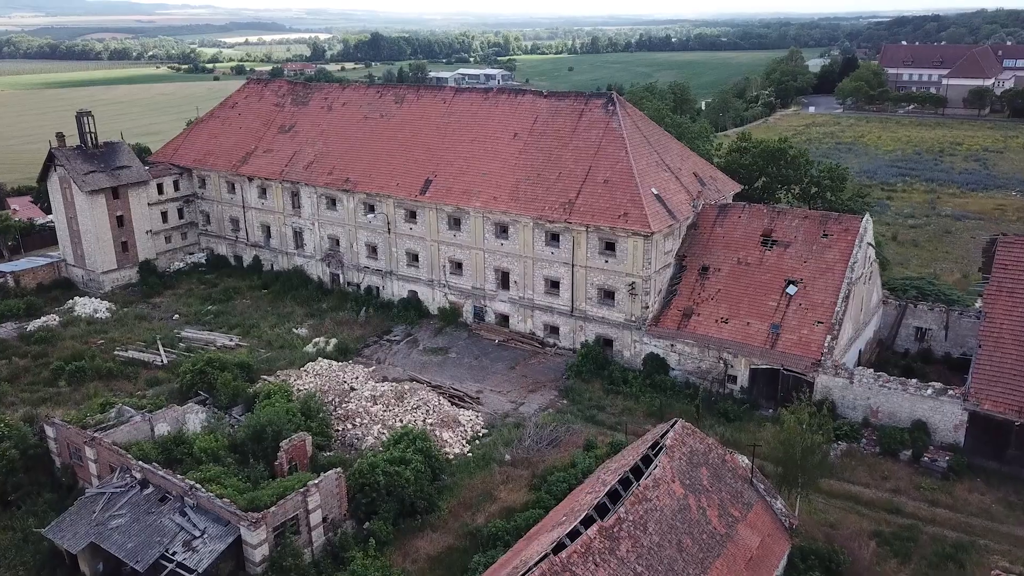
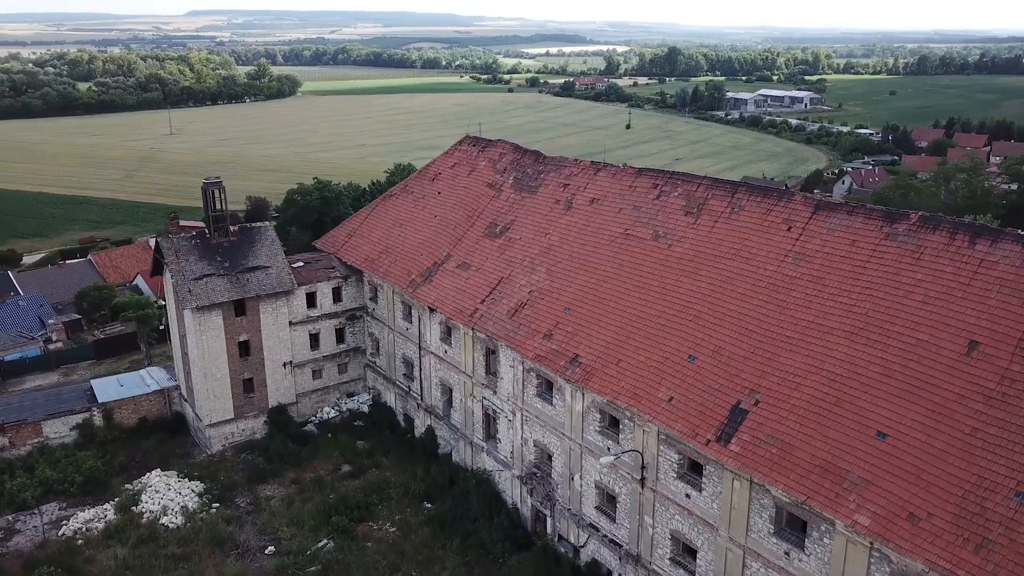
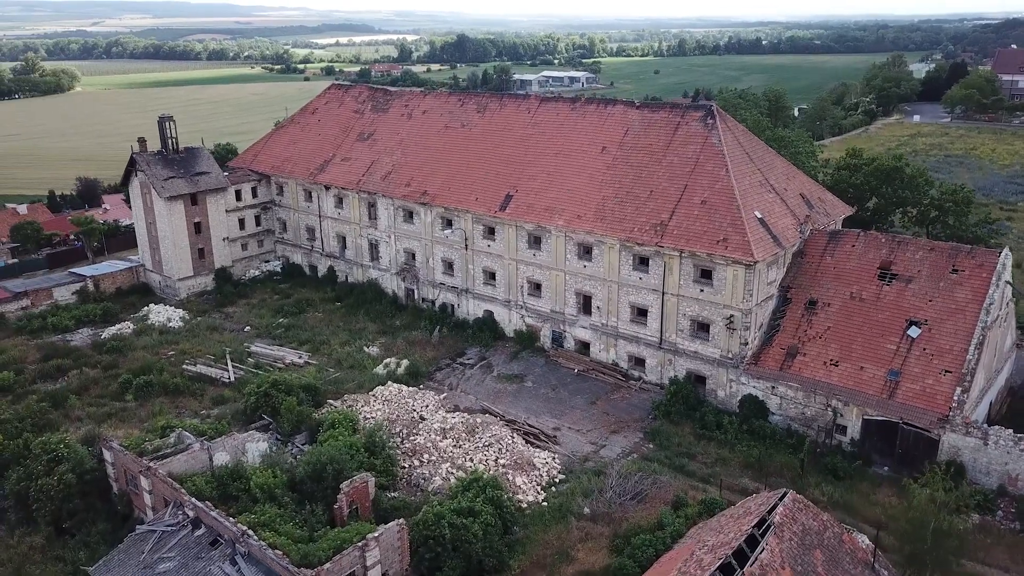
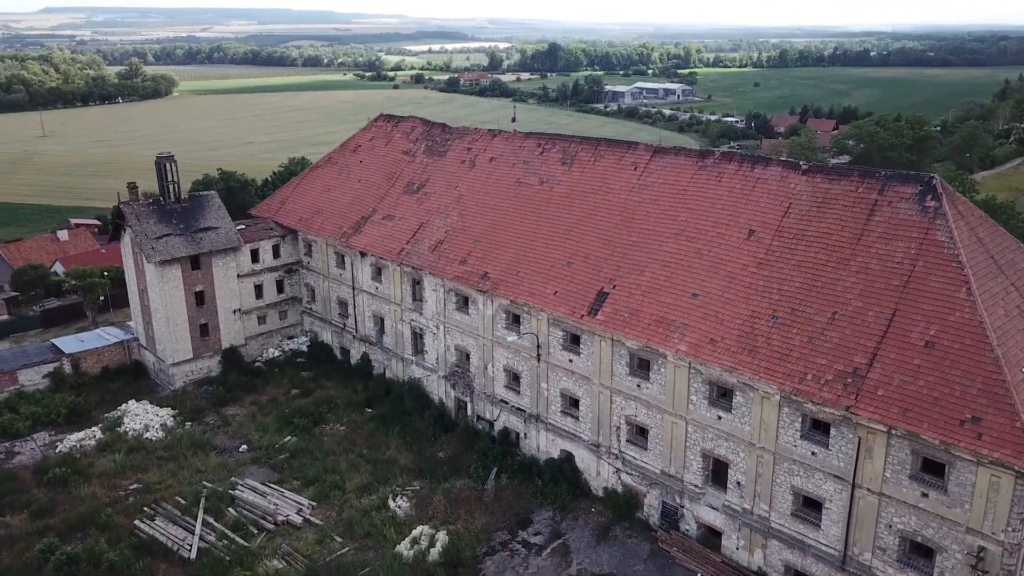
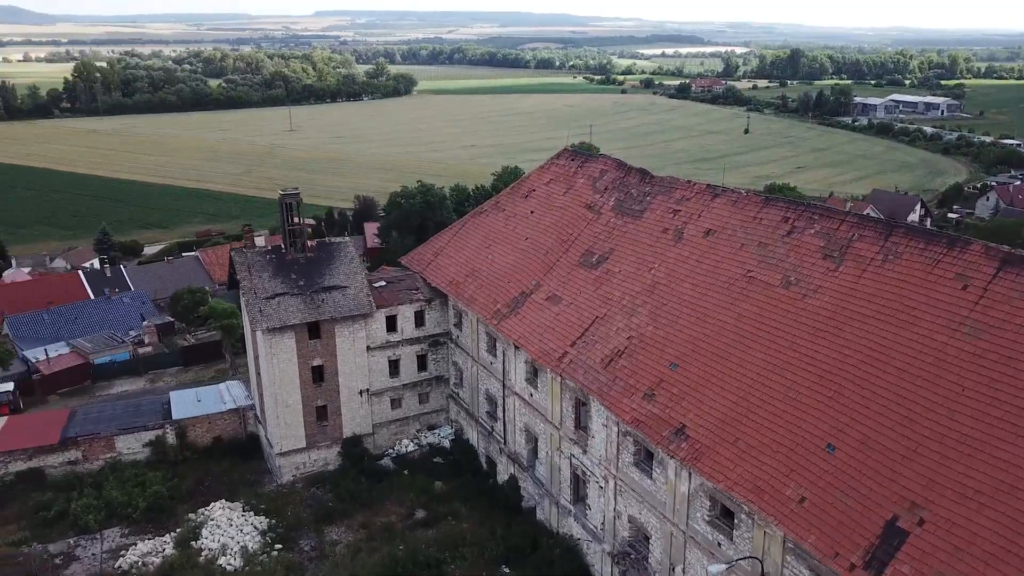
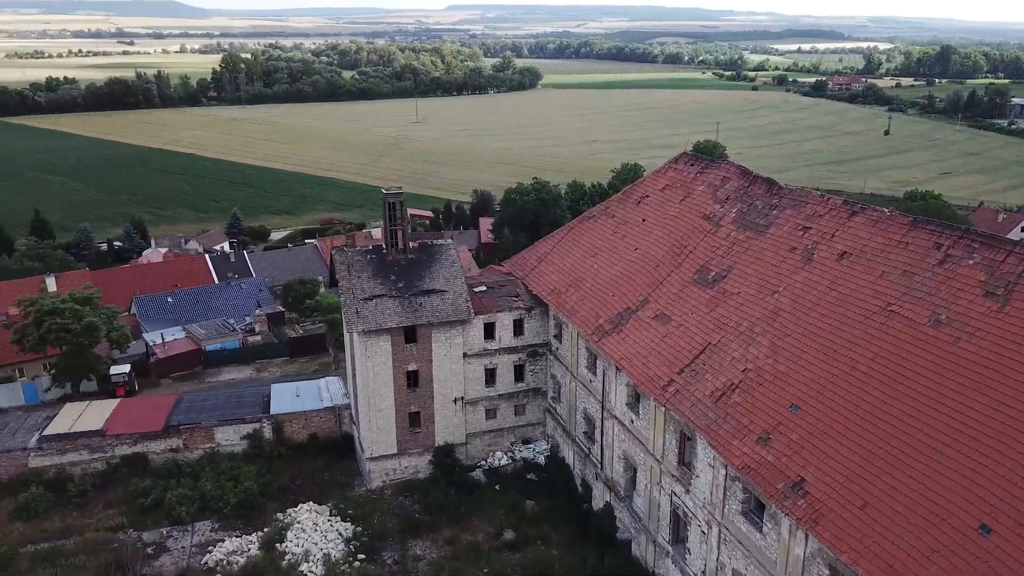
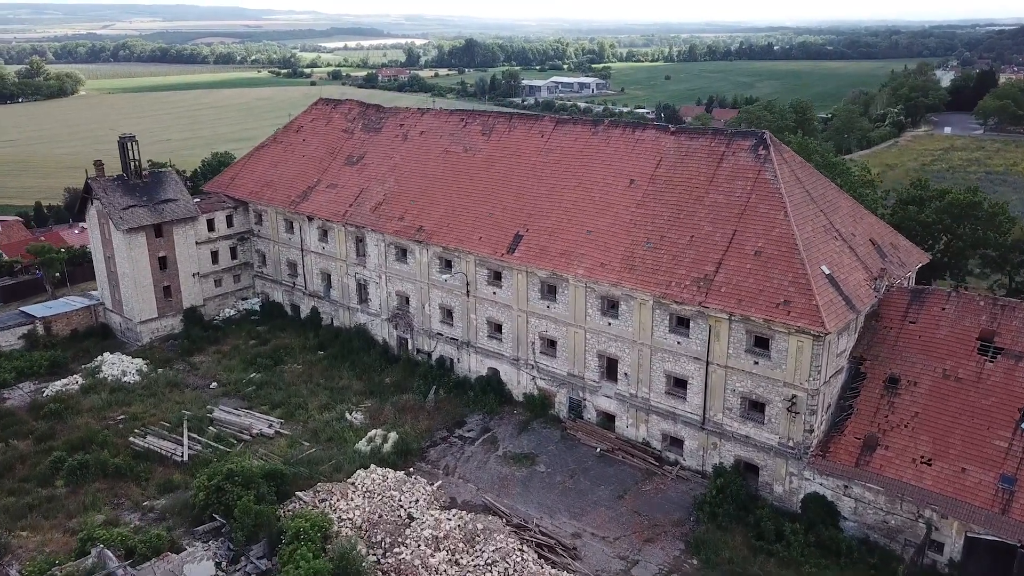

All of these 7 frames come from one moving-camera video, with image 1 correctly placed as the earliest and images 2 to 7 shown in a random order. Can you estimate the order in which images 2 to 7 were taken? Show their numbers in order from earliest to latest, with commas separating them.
3, 7, 4, 2, 5, 6
